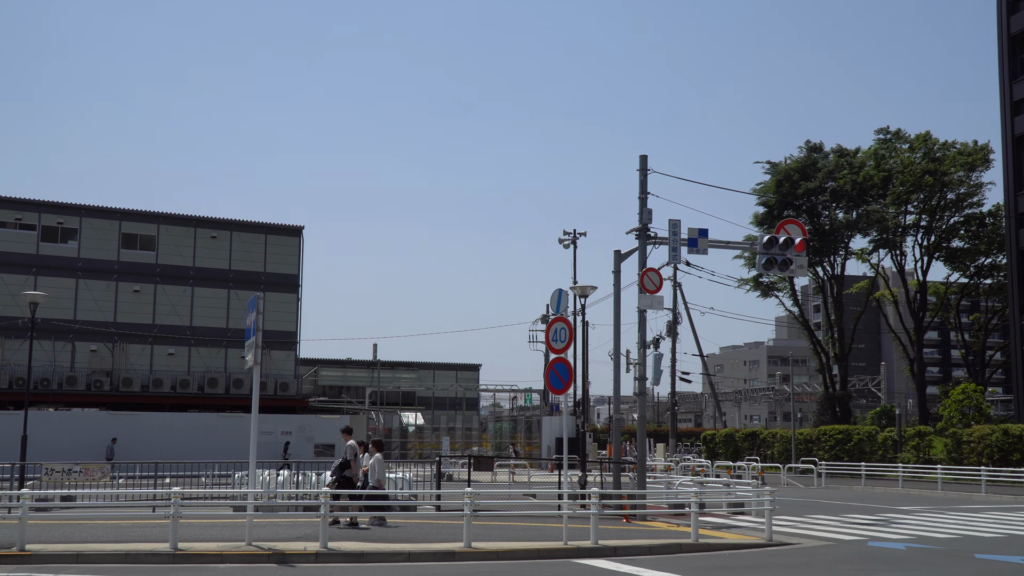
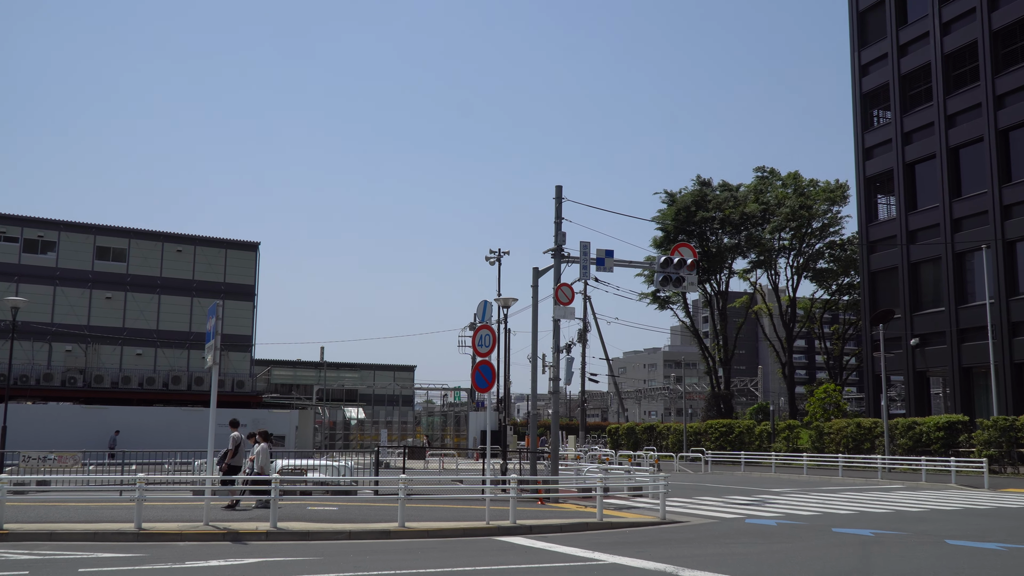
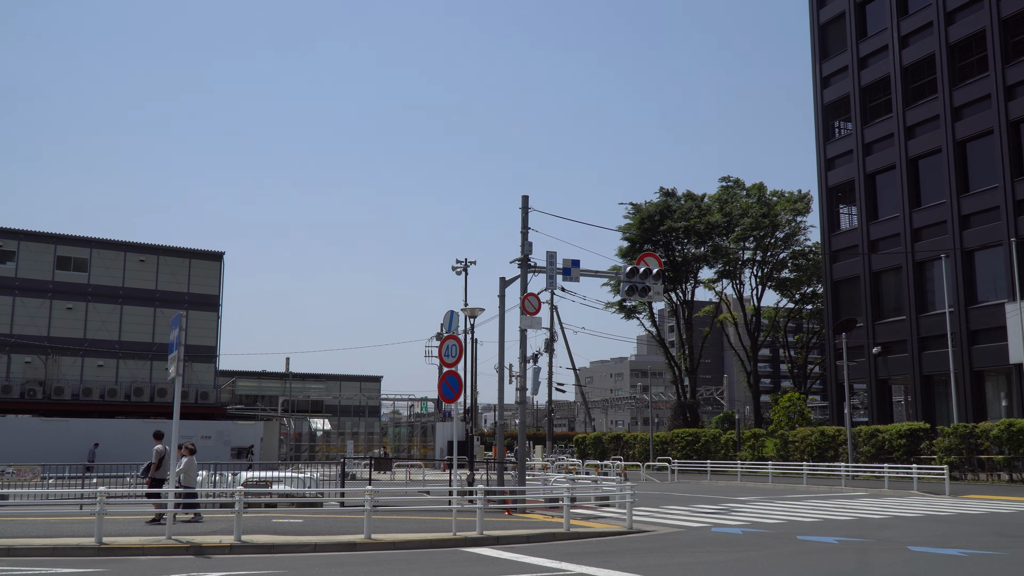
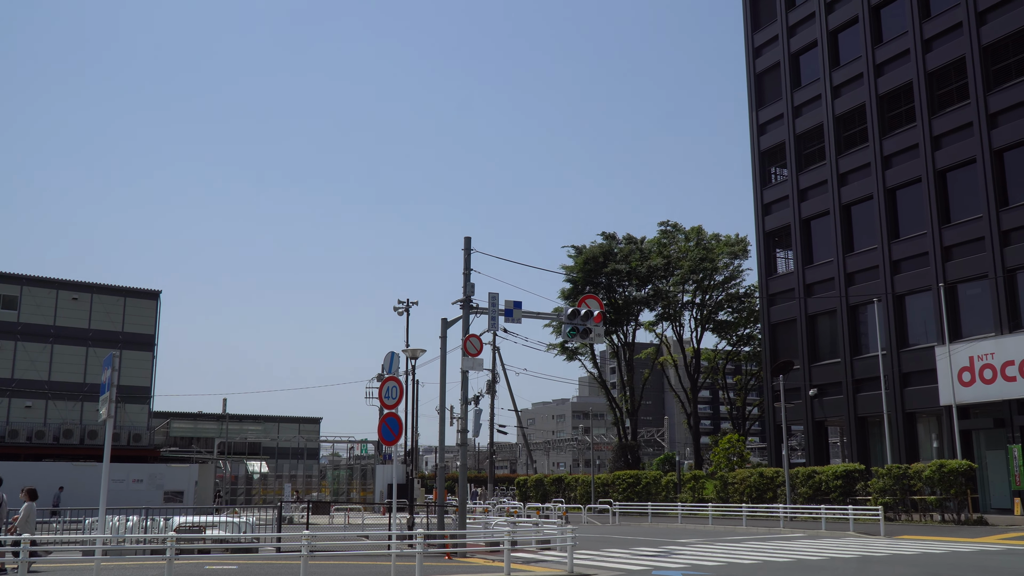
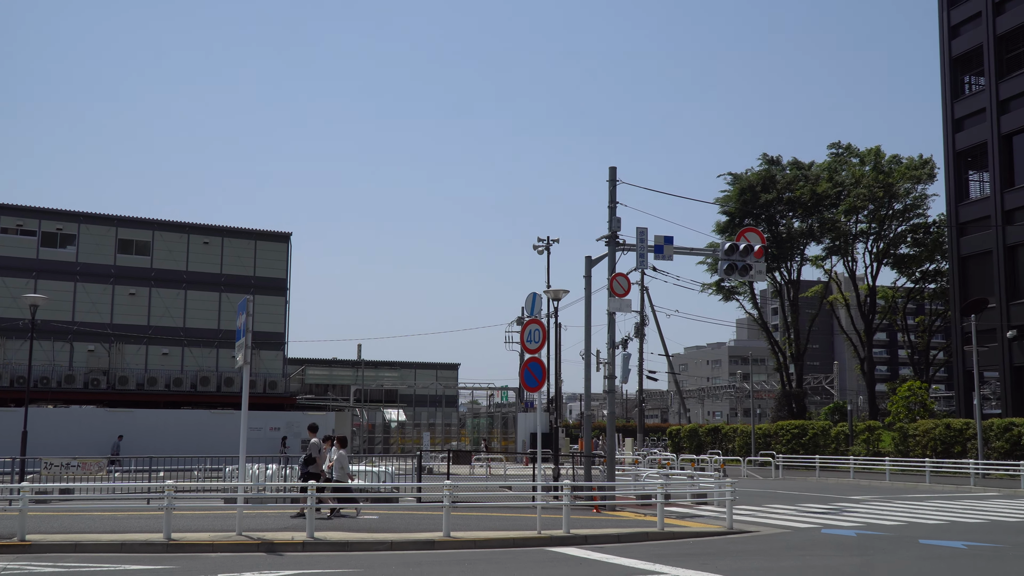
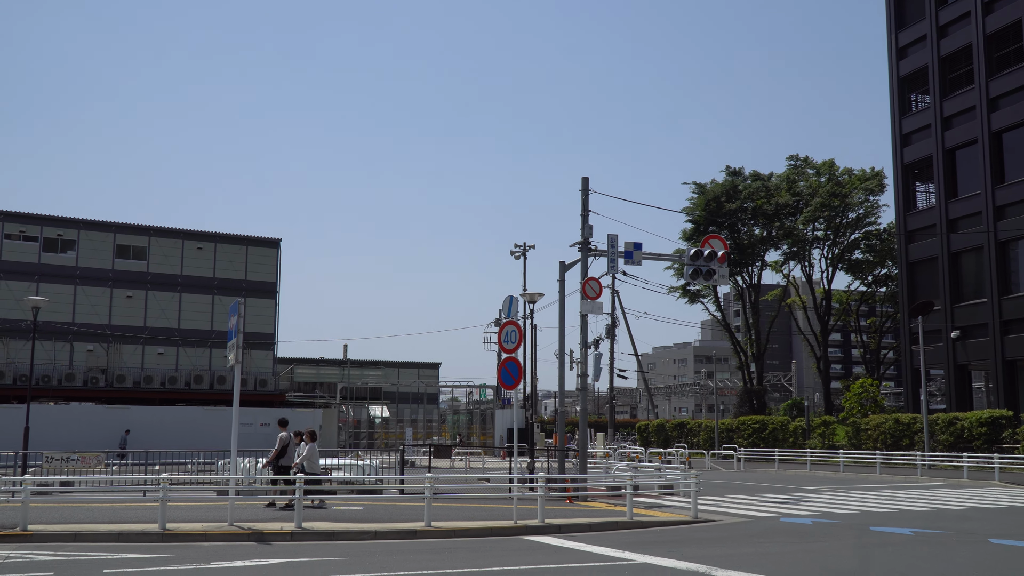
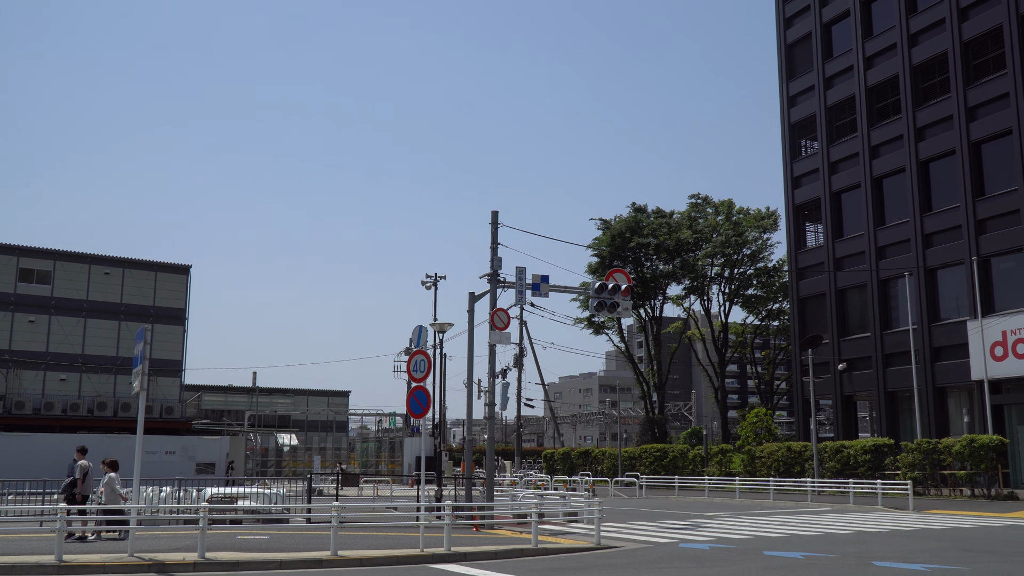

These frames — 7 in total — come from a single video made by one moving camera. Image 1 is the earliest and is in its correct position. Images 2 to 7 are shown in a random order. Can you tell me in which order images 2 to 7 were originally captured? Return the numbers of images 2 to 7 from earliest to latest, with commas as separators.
5, 6, 2, 3, 7, 4
